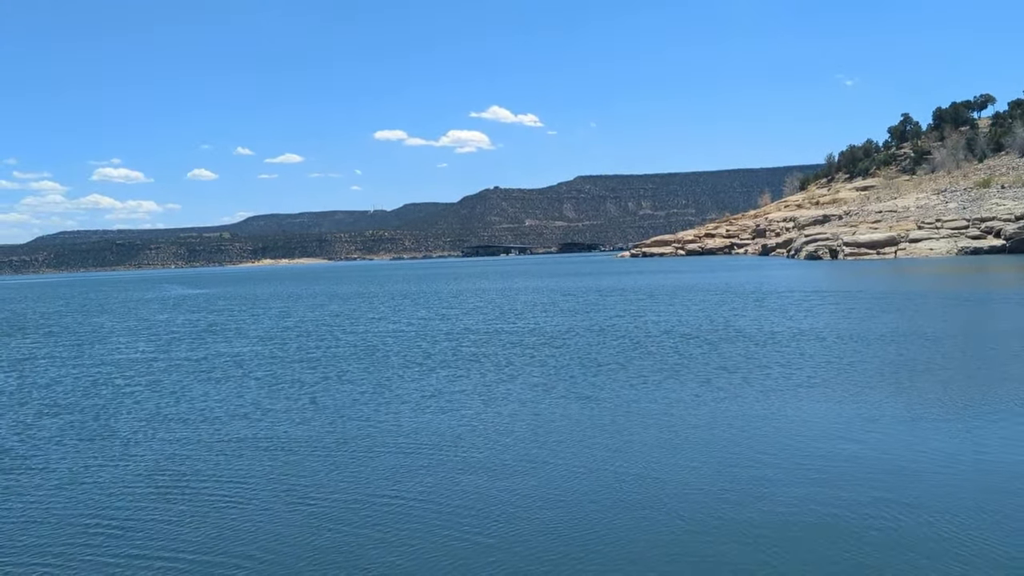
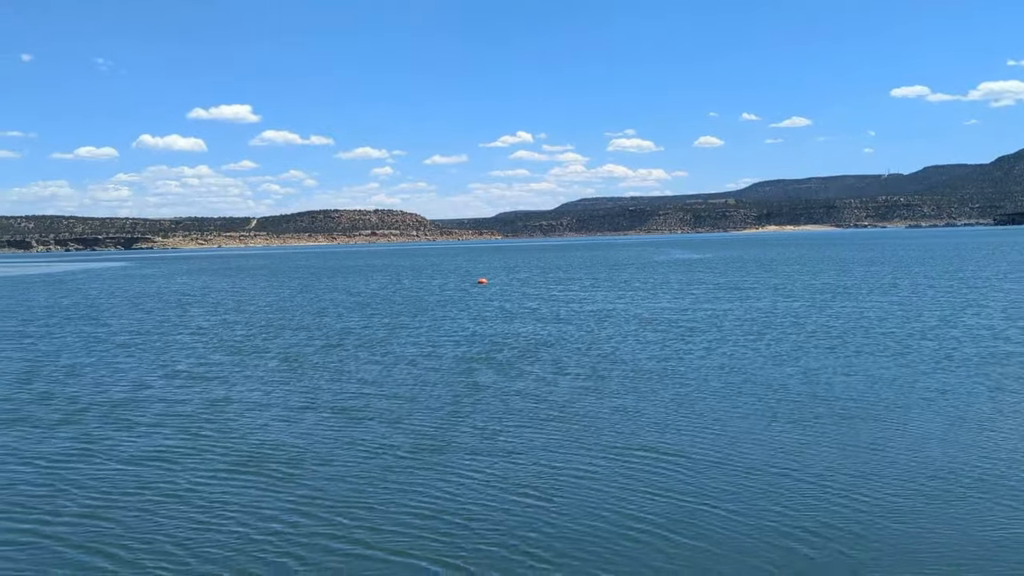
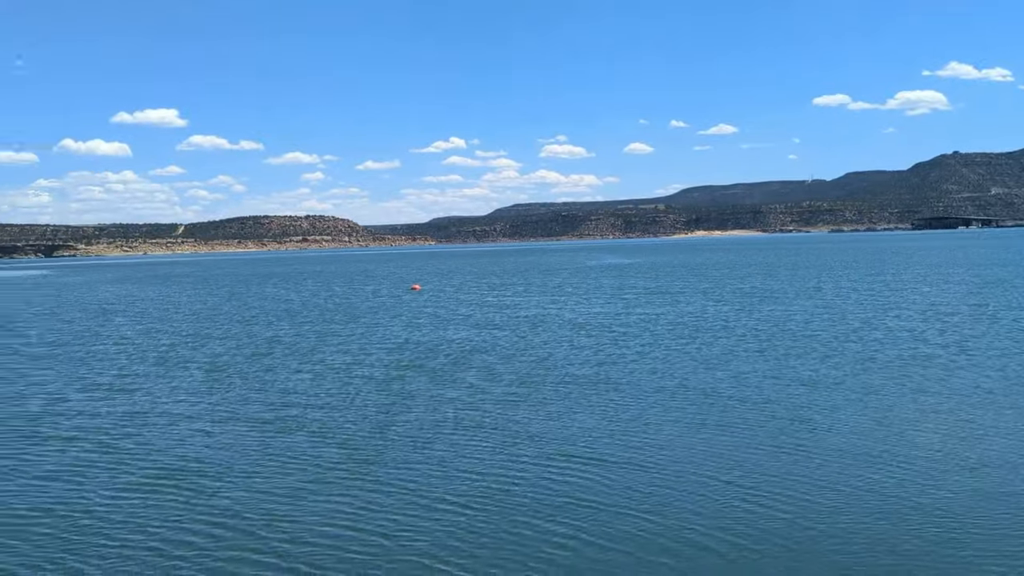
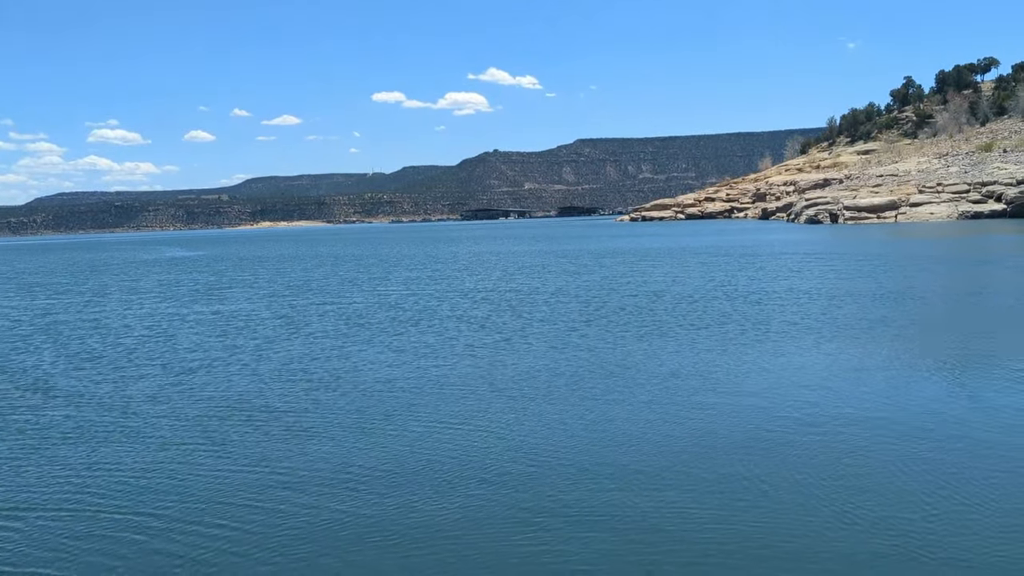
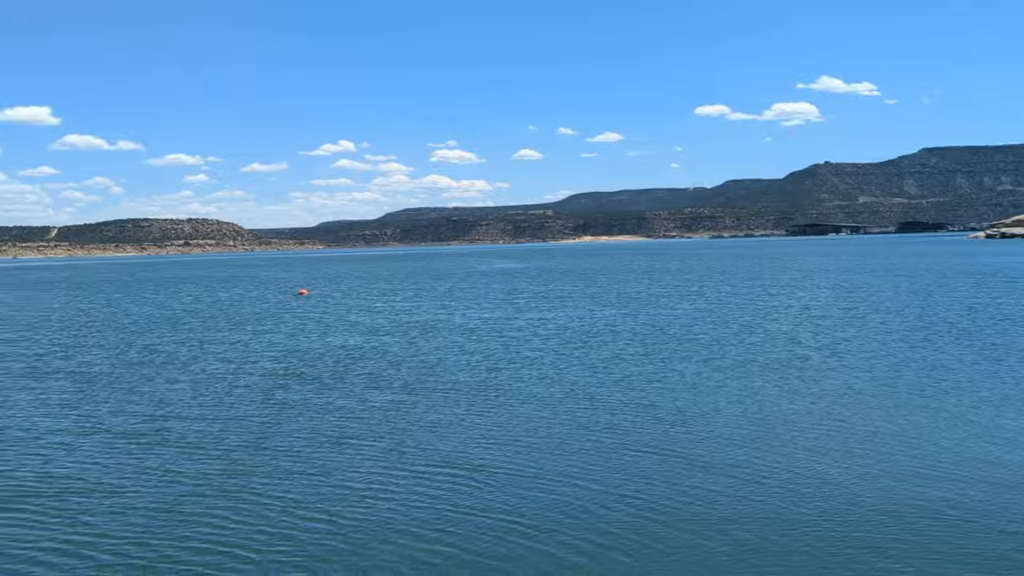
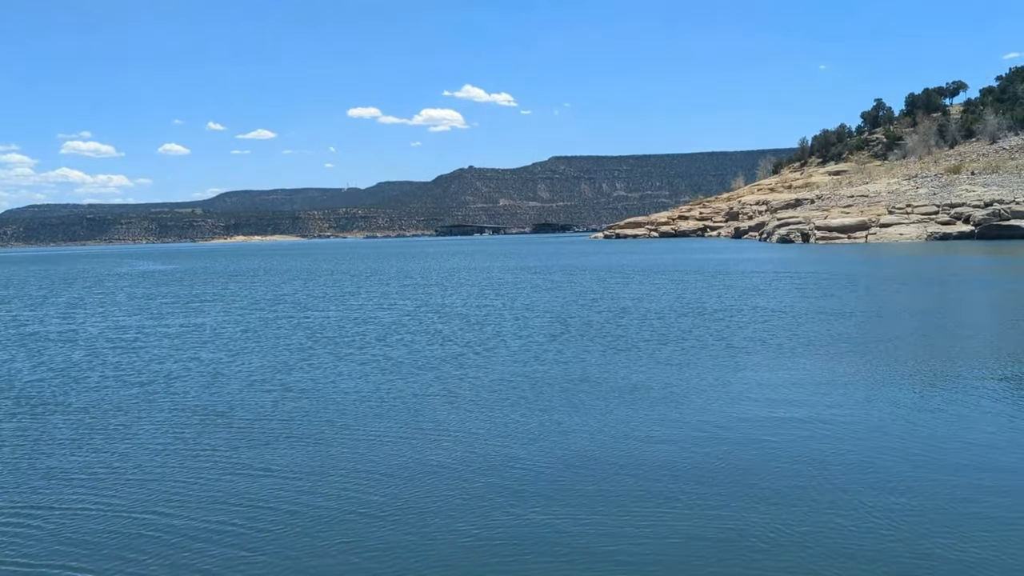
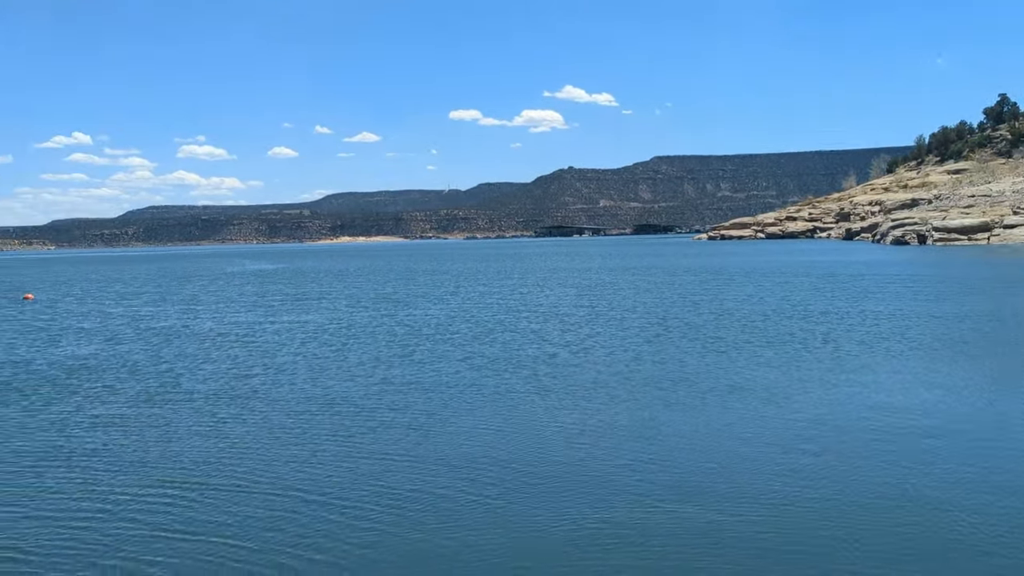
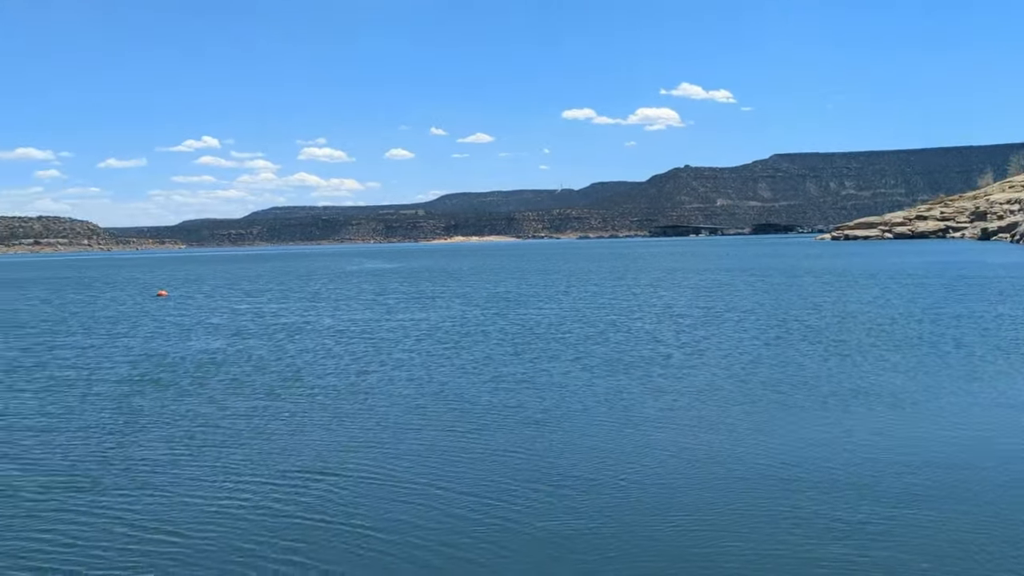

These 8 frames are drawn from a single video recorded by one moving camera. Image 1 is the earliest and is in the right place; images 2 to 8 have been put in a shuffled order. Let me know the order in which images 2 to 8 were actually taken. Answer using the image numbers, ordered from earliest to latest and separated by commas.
4, 6, 7, 8, 5, 3, 2
